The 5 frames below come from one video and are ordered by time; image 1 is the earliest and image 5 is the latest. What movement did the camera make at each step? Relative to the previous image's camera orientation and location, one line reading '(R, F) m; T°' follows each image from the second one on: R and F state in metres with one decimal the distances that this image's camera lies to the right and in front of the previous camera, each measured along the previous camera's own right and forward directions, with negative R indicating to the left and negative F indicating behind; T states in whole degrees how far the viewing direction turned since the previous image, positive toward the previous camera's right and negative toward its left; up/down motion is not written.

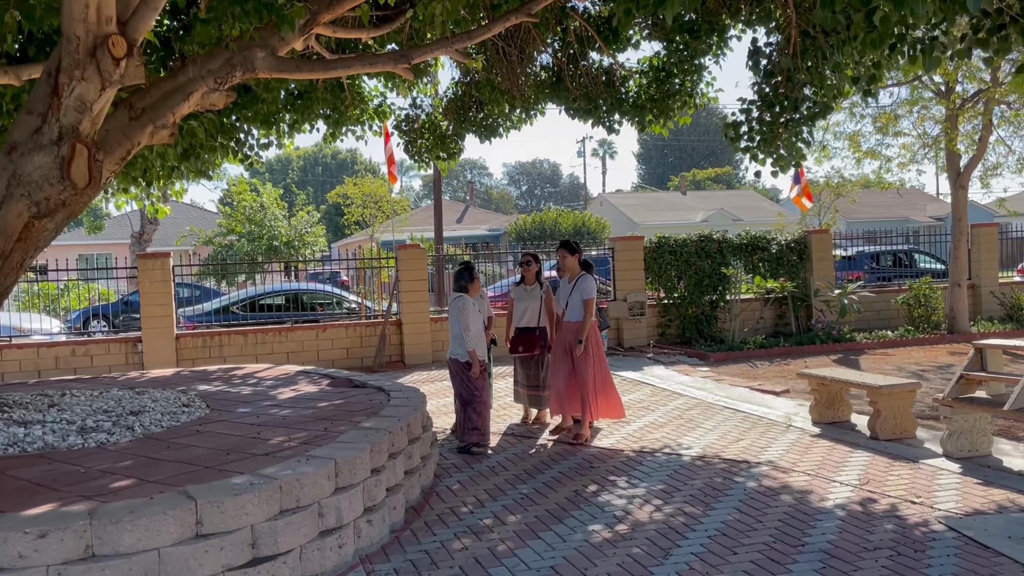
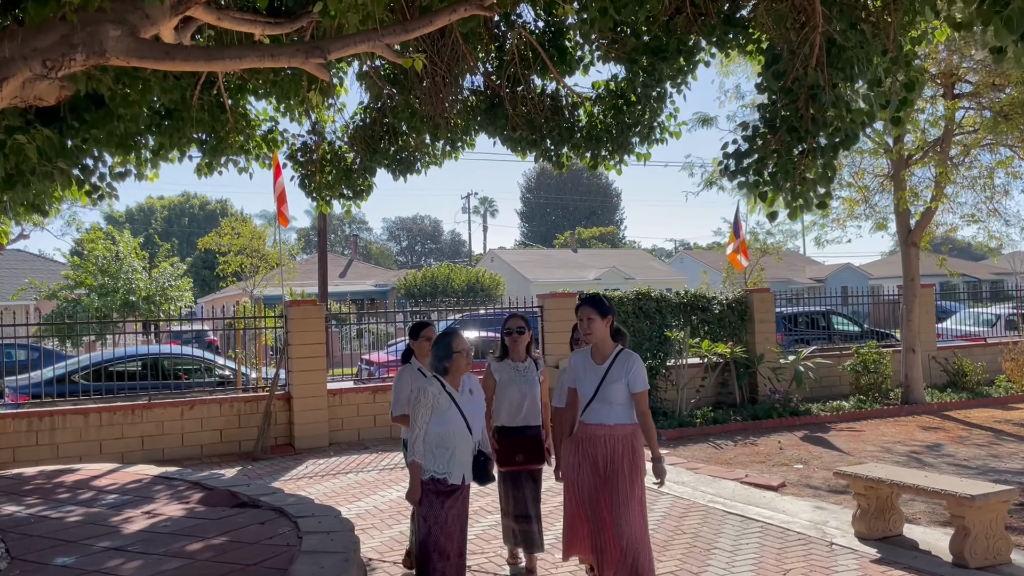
(-0.5, +1.7) m; +9°
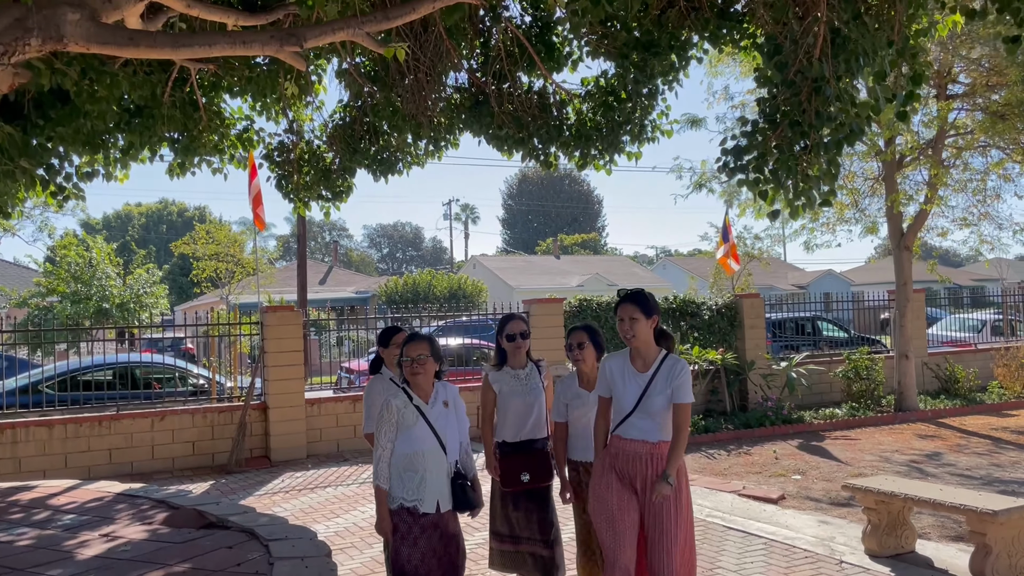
(0.0, +0.3) m; +1°
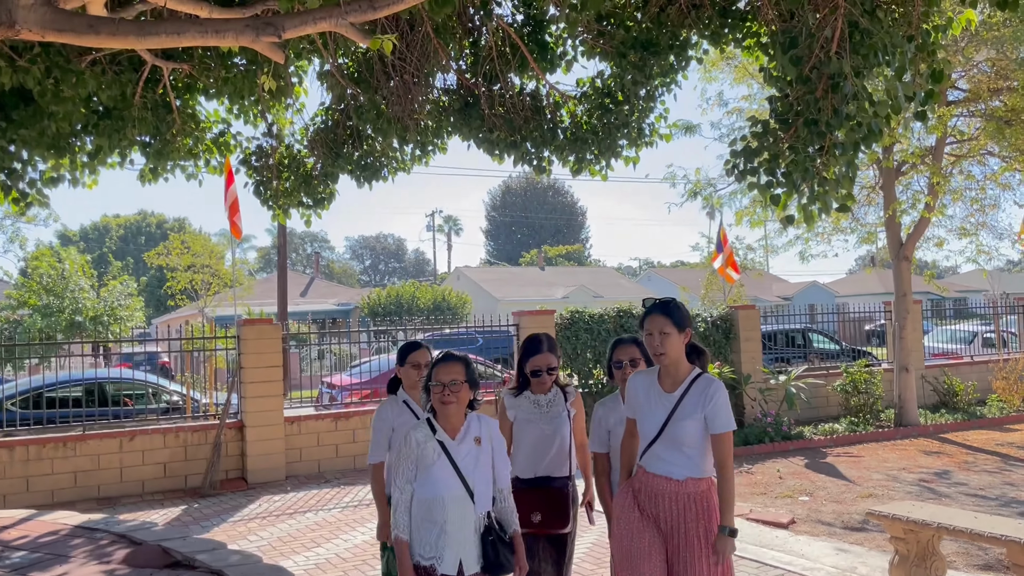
(-0.1, +0.4) m; +1°
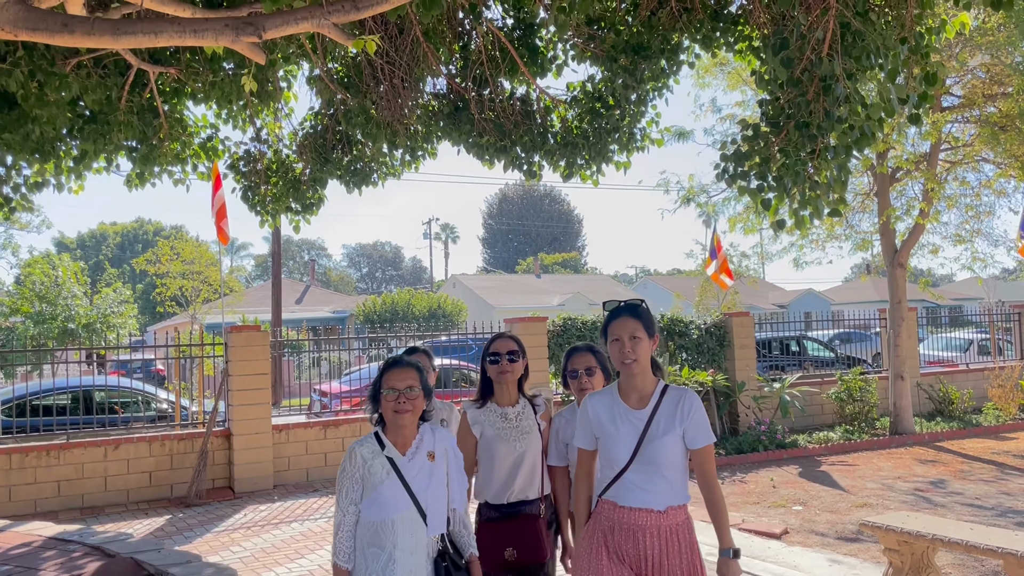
(+0.1, +0.1) m; 0°
